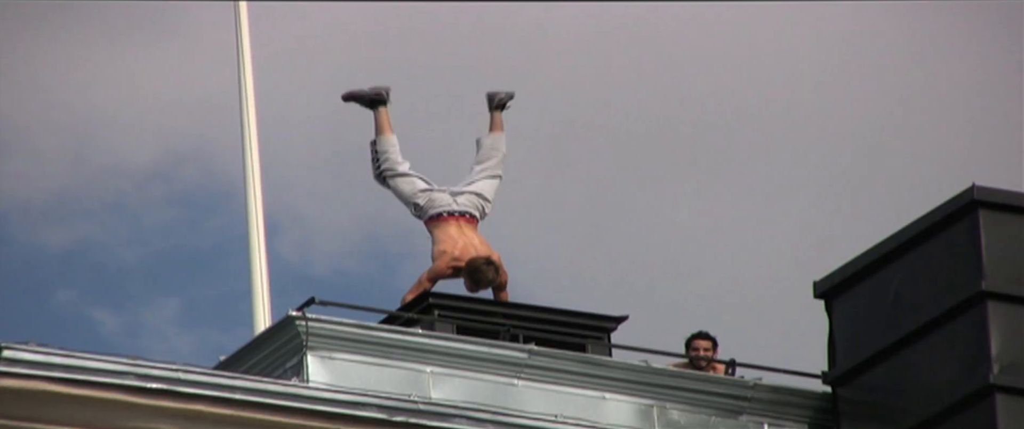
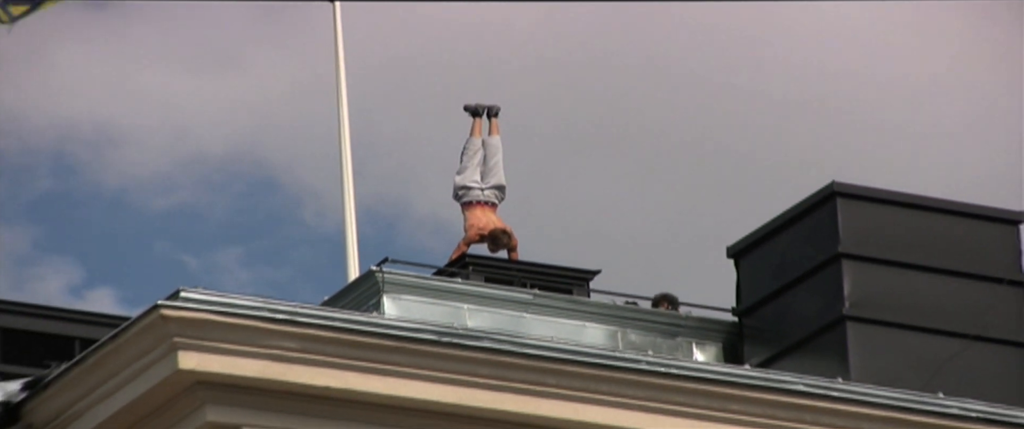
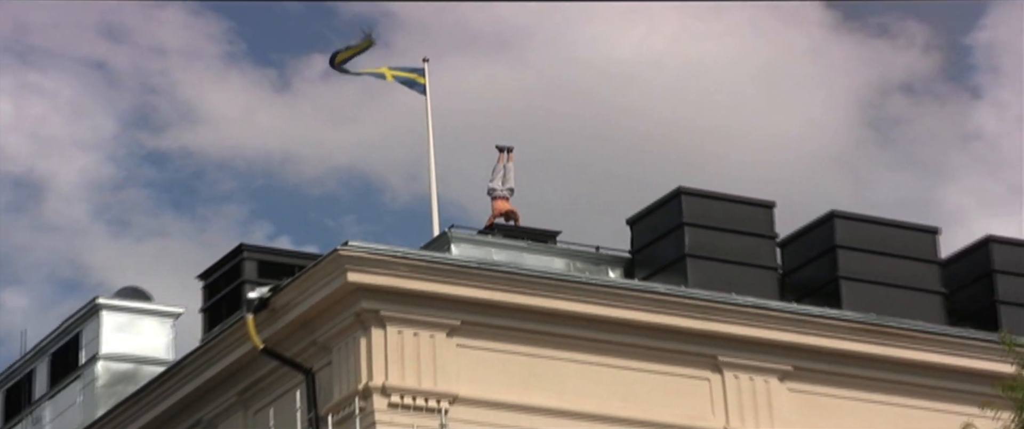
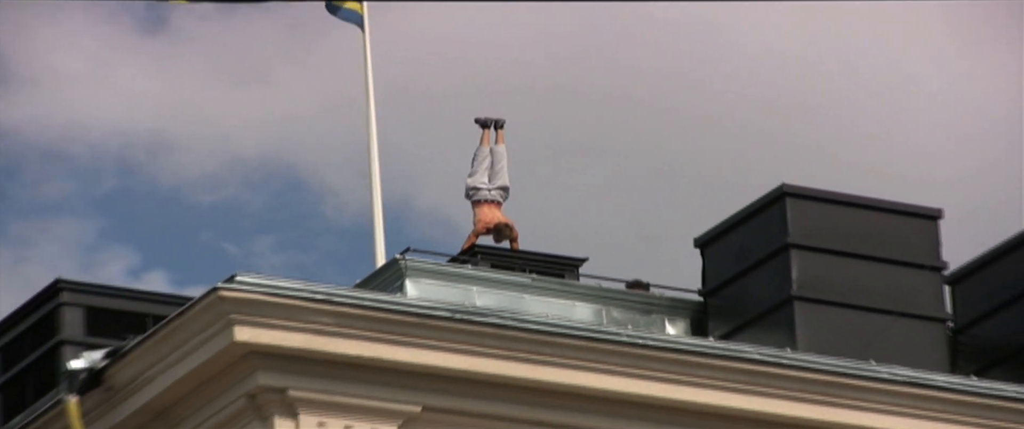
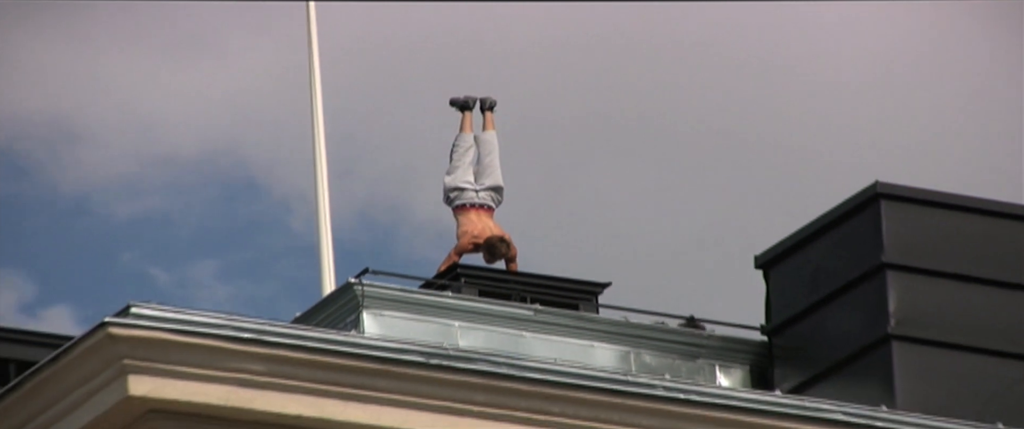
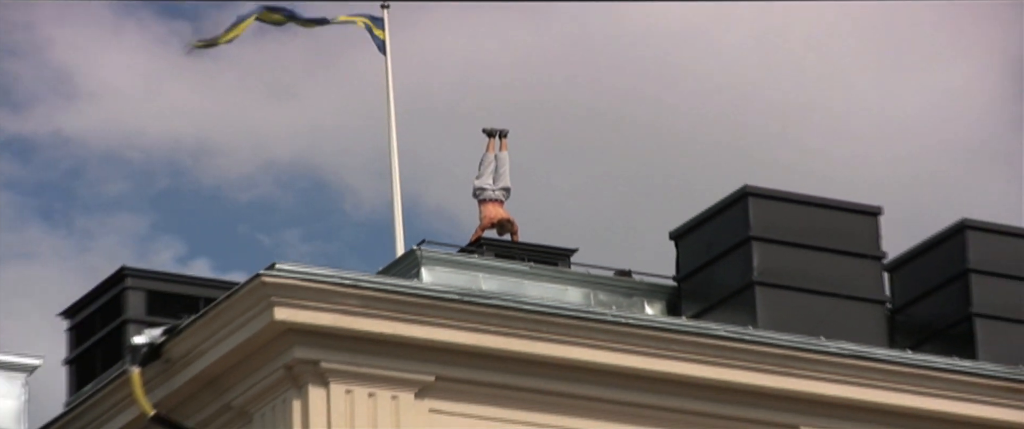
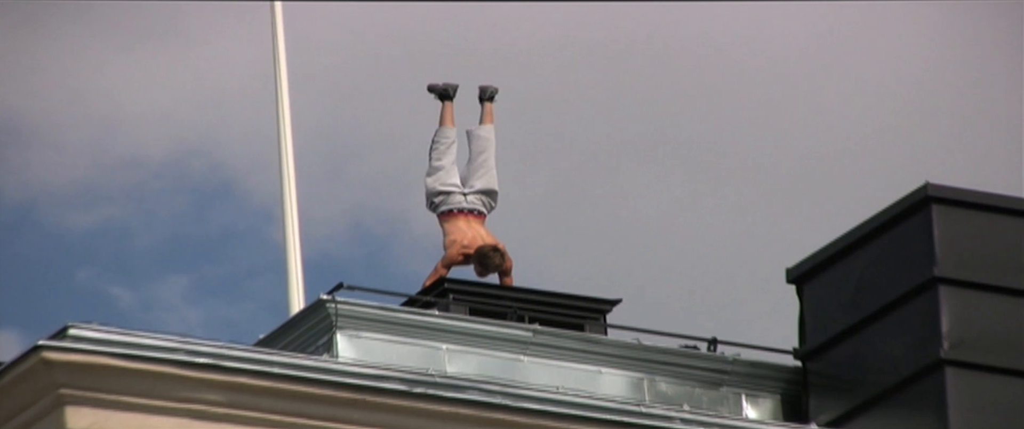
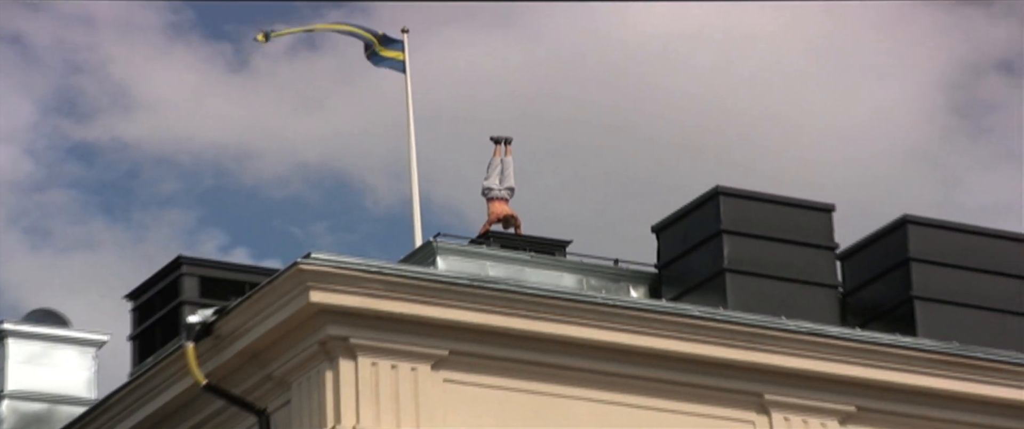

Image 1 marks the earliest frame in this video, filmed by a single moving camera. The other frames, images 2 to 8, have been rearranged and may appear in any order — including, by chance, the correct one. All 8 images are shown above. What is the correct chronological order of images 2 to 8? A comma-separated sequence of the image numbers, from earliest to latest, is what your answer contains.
7, 5, 2, 4, 6, 8, 3
